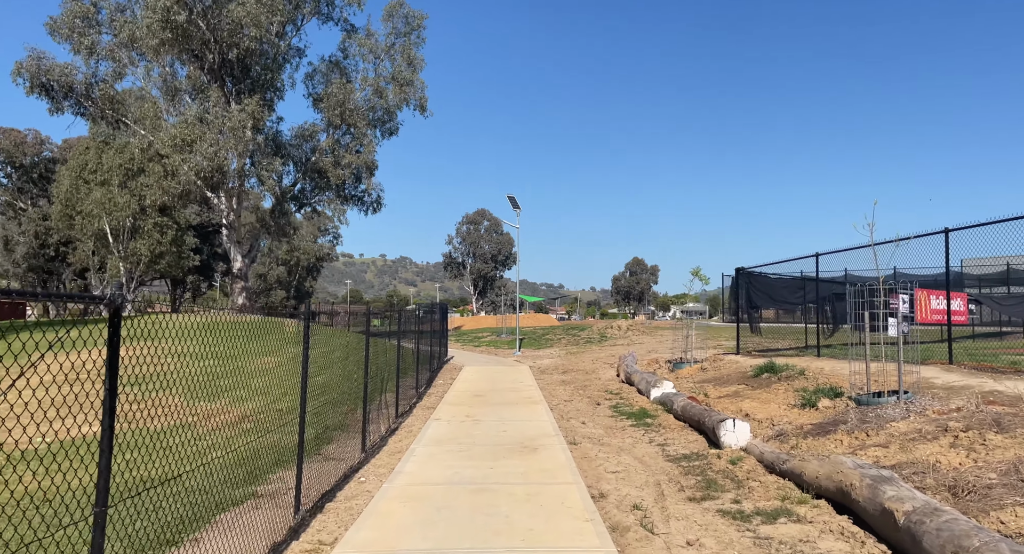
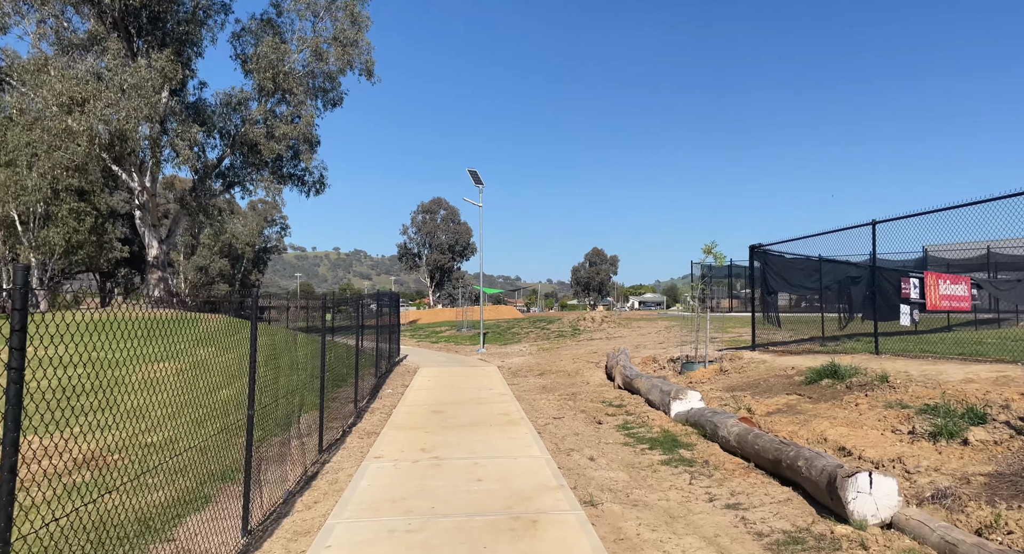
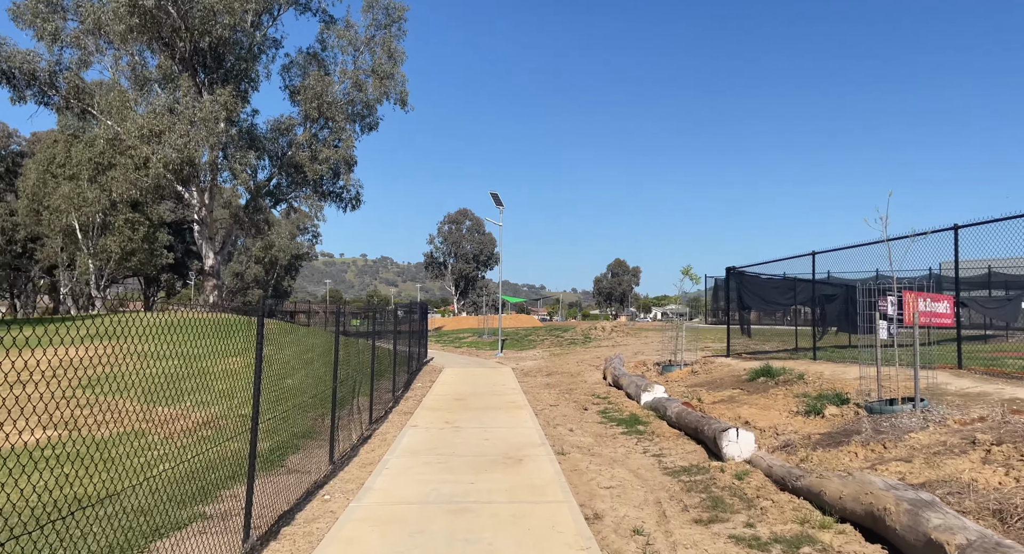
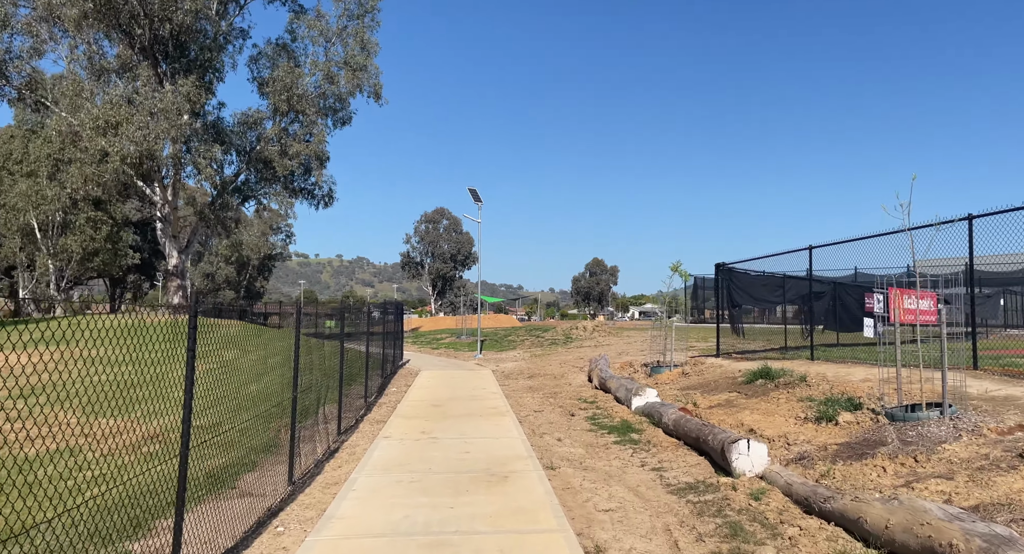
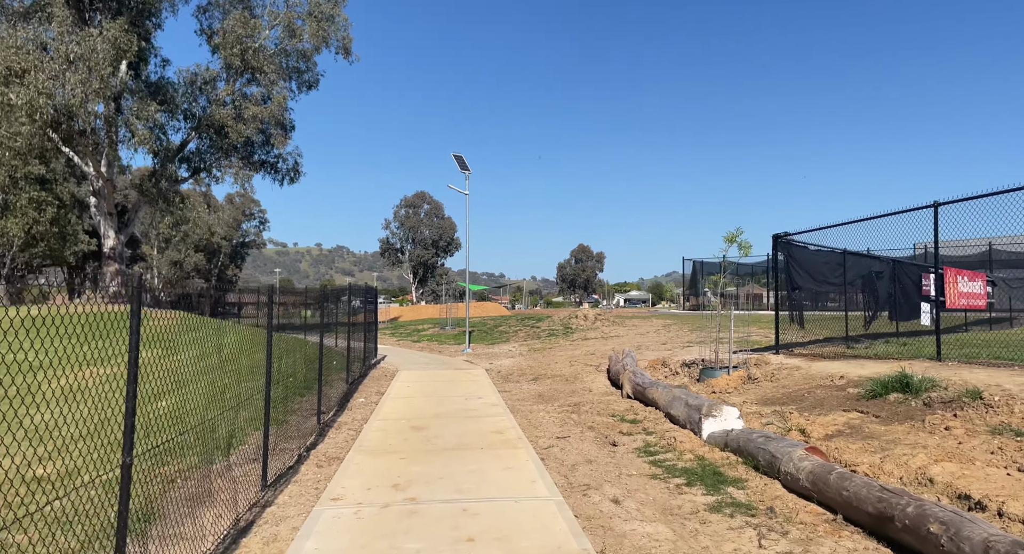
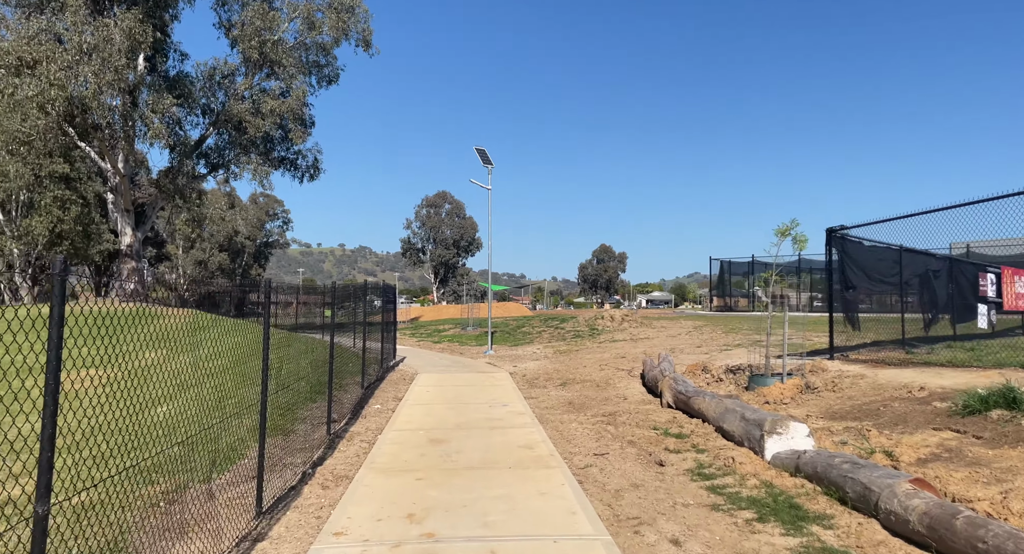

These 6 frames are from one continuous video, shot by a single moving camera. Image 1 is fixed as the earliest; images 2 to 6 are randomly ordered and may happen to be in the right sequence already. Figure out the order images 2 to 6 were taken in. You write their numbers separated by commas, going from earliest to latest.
3, 4, 2, 5, 6
